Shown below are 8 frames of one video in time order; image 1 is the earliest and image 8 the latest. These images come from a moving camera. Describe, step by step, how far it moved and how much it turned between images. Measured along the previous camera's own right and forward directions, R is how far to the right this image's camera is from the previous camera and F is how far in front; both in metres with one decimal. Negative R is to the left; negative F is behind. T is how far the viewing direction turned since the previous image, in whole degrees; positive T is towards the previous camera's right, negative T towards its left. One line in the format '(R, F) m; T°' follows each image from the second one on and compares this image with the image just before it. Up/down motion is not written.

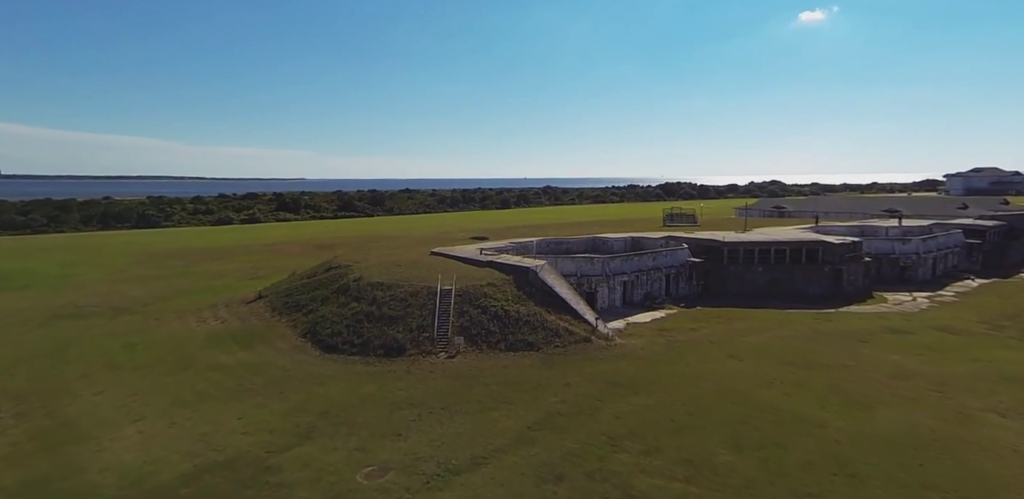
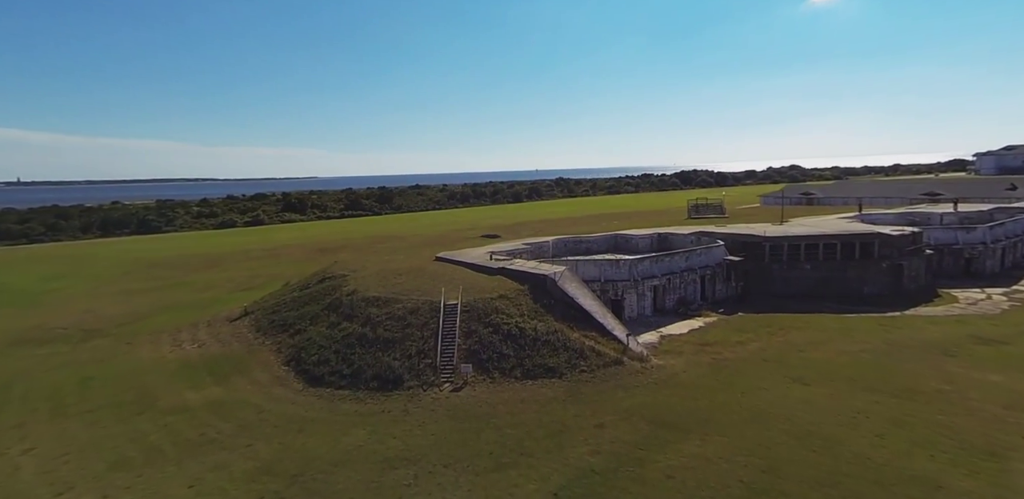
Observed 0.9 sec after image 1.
(-0.1, +4.0) m; -1°
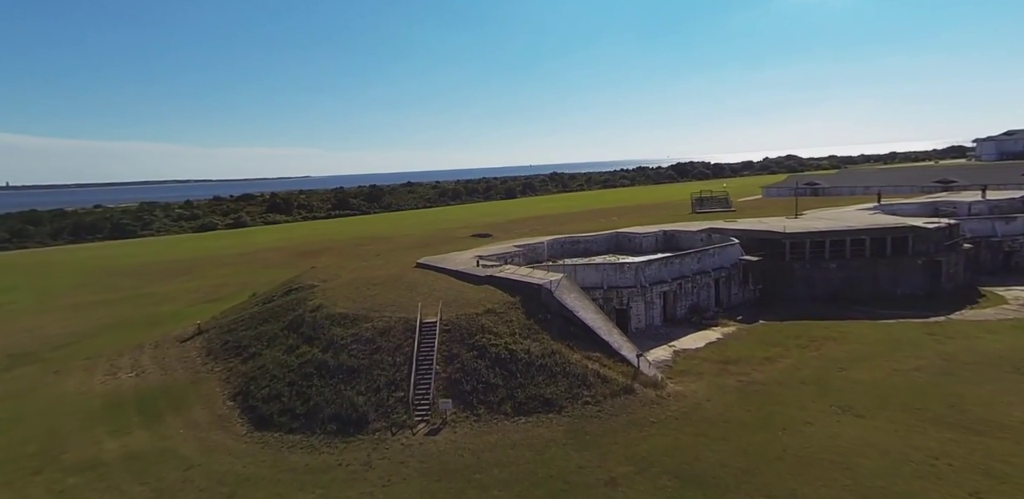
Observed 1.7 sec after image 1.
(+0.3, +3.7) m; +1°
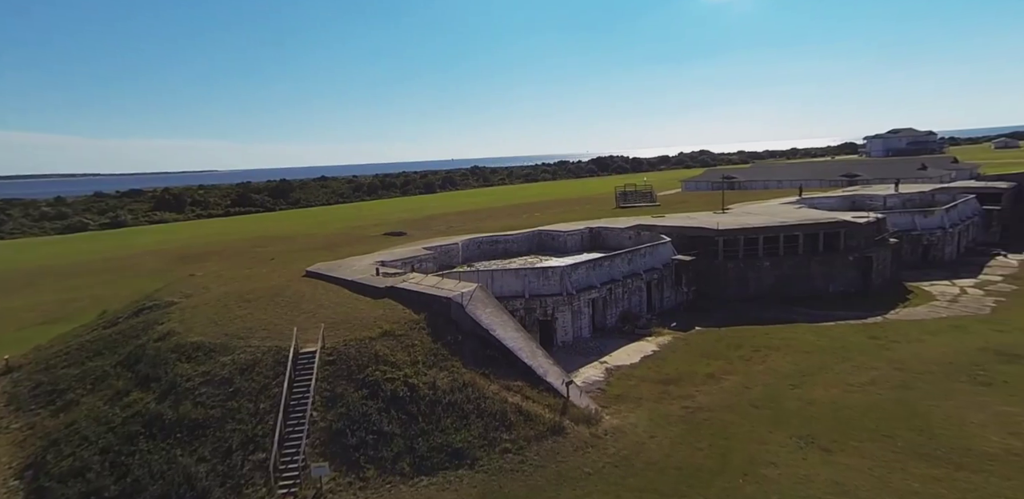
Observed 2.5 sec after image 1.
(+0.8, +3.8) m; +8°
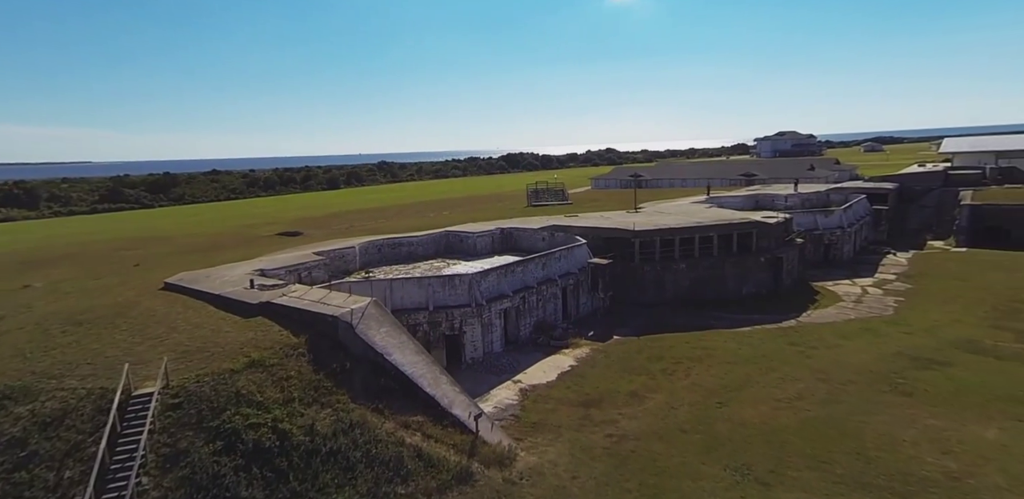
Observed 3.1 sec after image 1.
(+0.4, +2.5) m; +9°
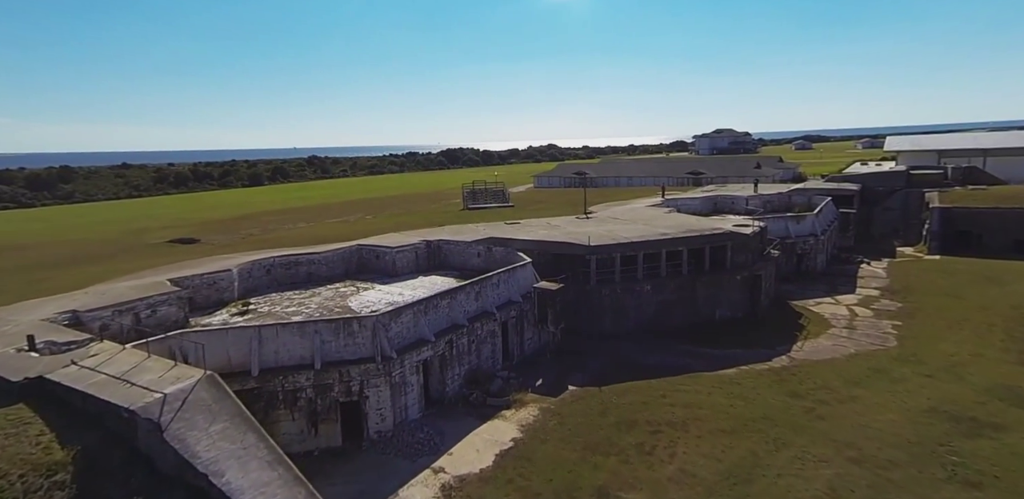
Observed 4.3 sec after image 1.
(+0.7, +5.2) m; +6°
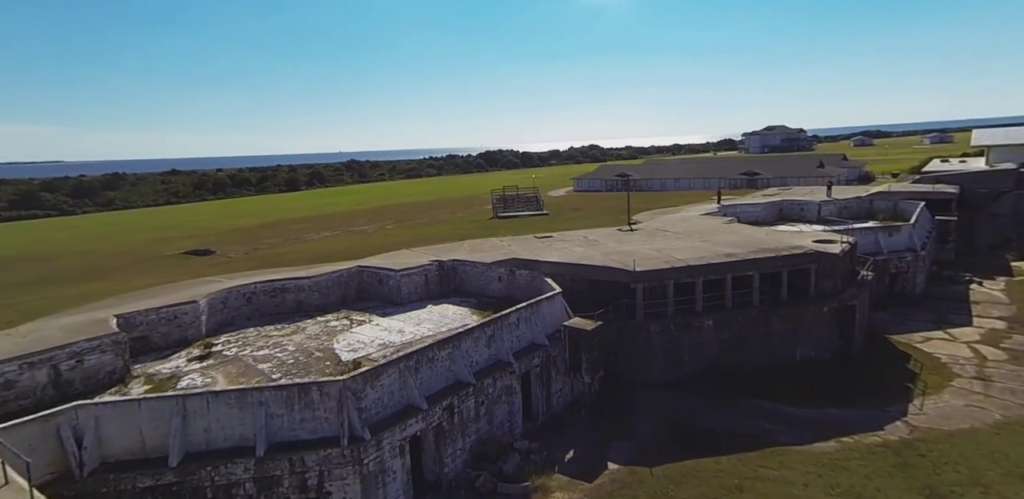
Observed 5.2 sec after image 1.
(+0.5, +4.0) m; -4°
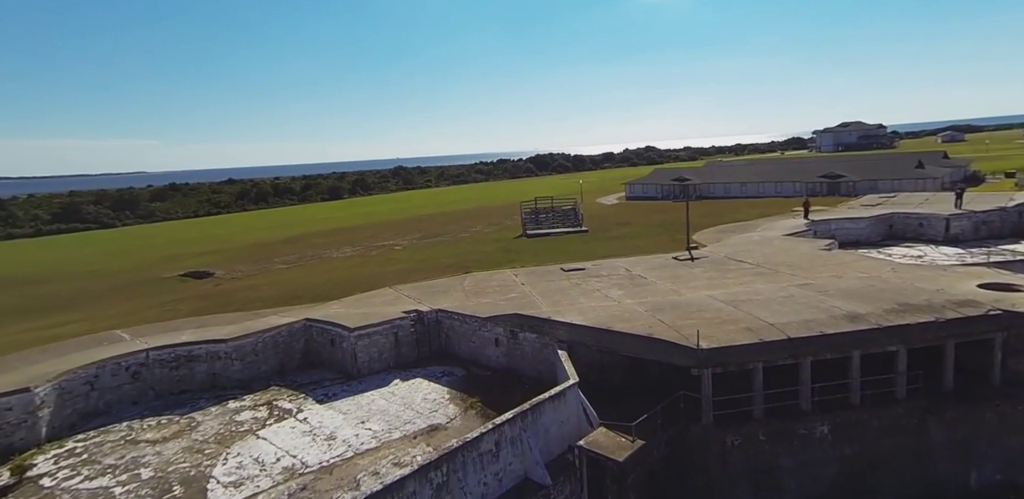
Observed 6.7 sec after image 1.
(+1.3, +6.1) m; -6°
